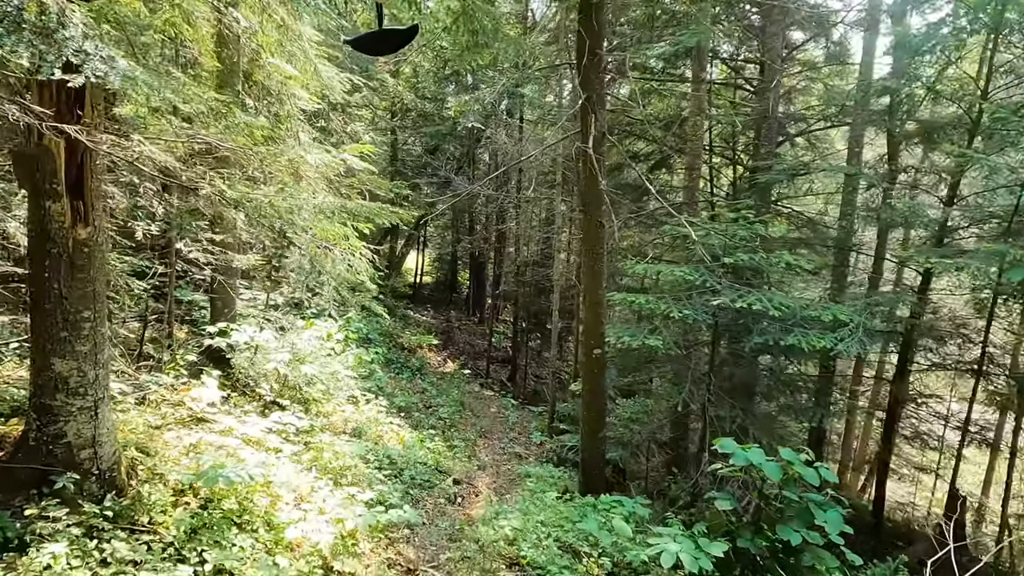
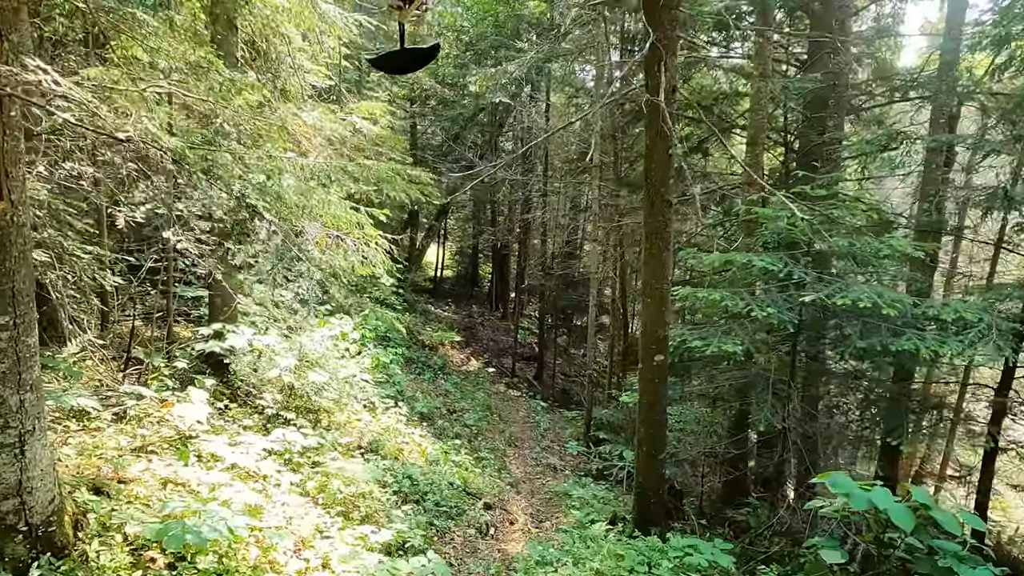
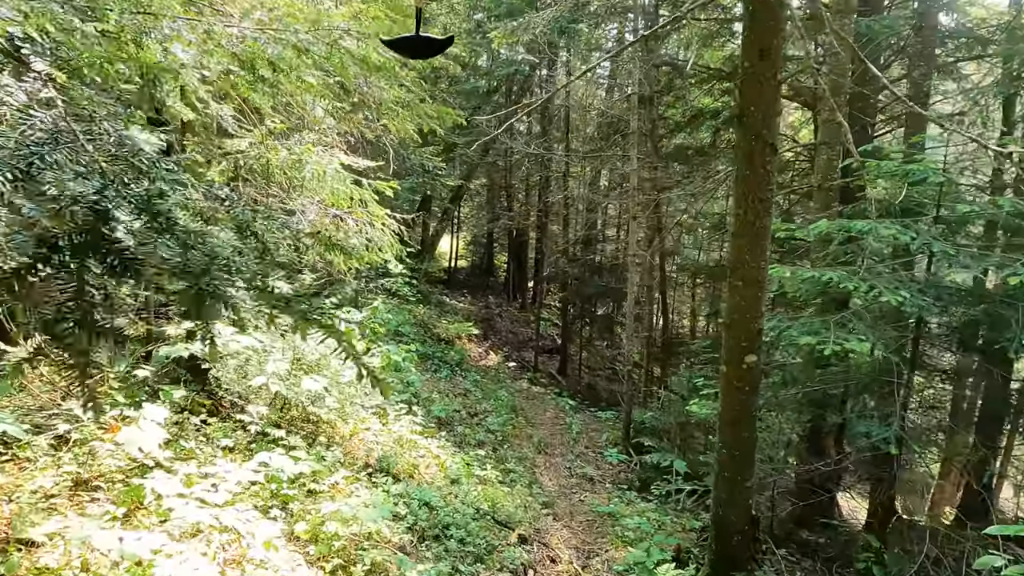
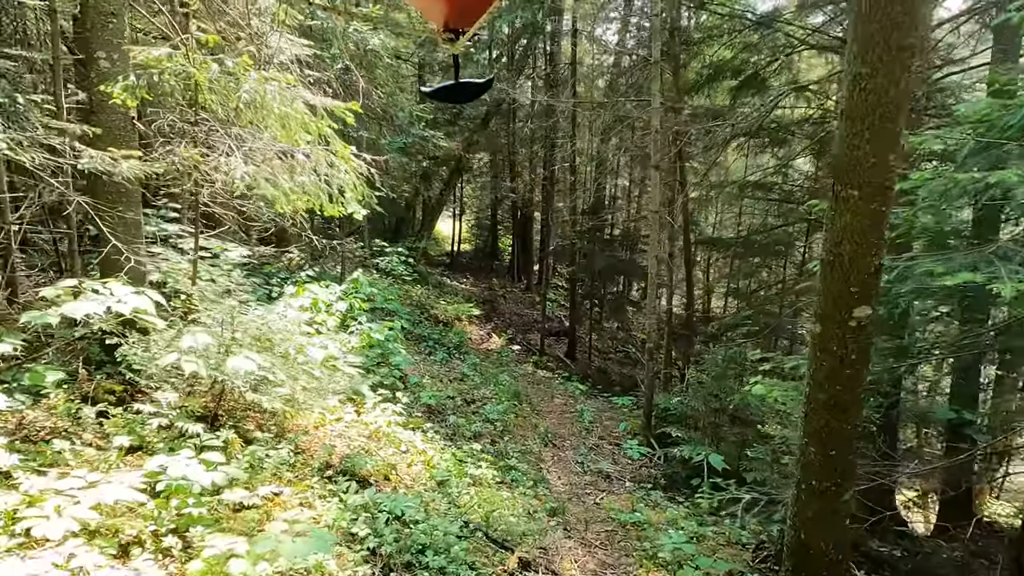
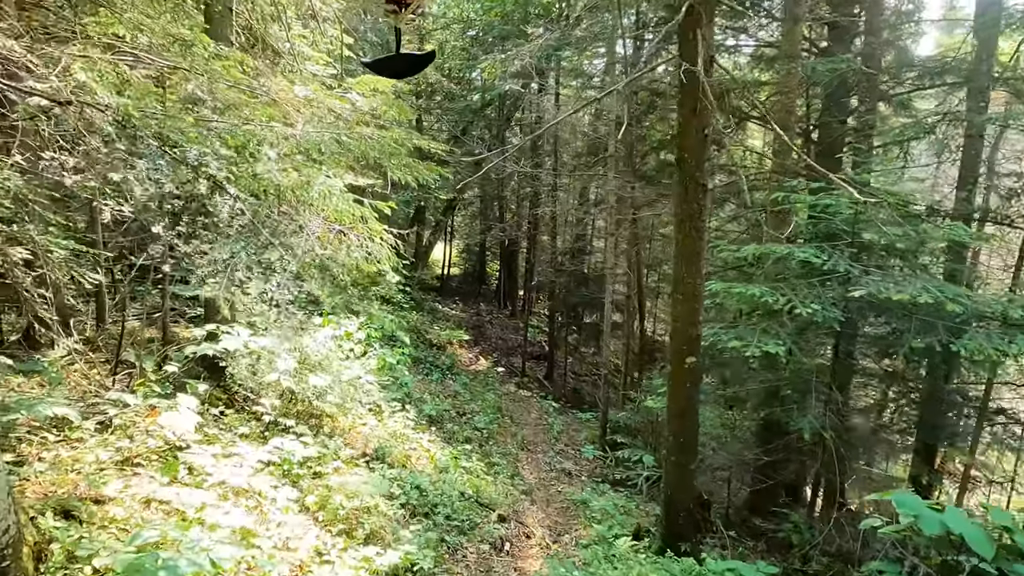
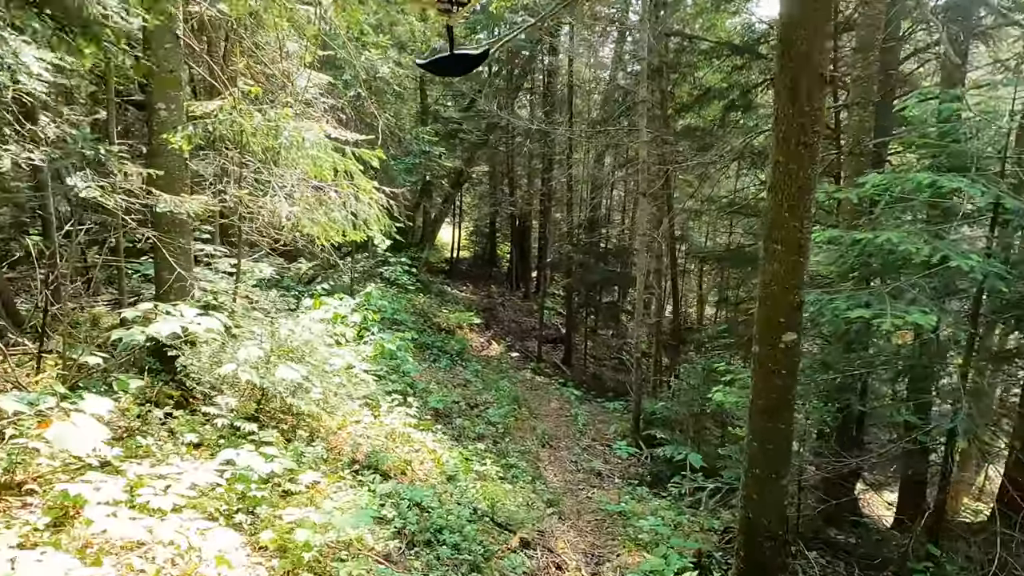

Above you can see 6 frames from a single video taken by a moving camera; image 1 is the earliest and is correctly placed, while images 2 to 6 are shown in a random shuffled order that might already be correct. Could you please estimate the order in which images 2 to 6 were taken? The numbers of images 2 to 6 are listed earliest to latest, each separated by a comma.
2, 5, 3, 6, 4
